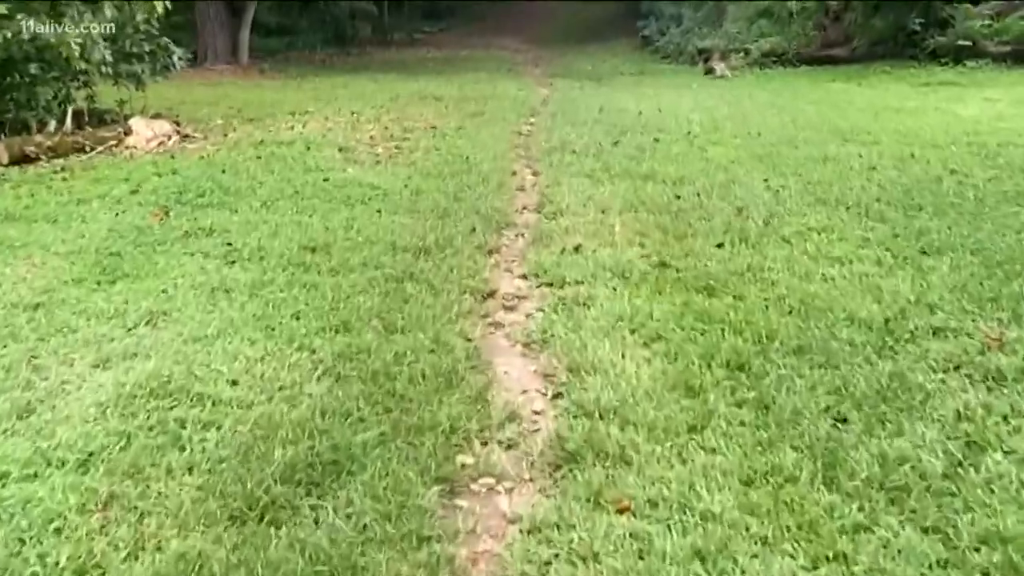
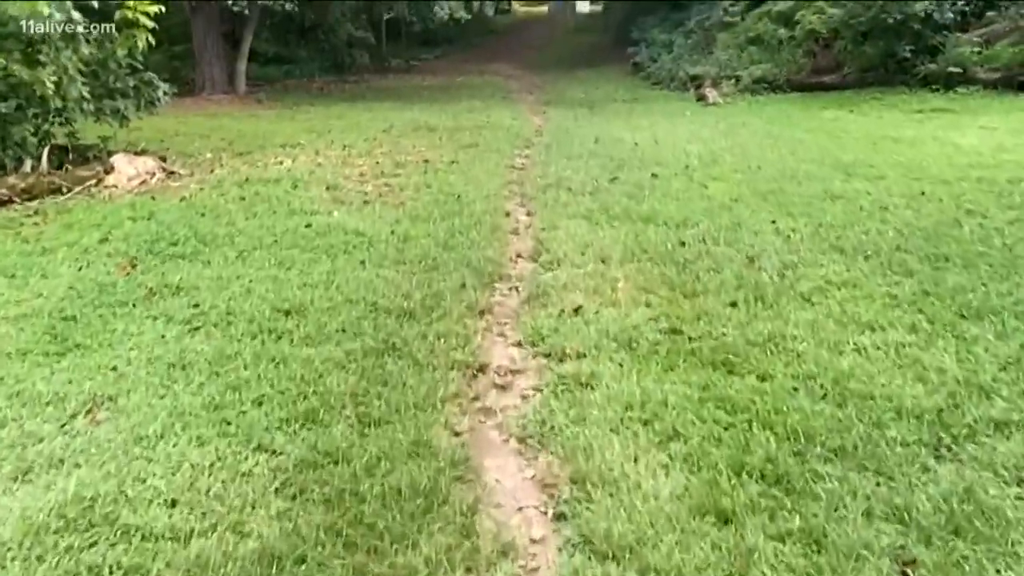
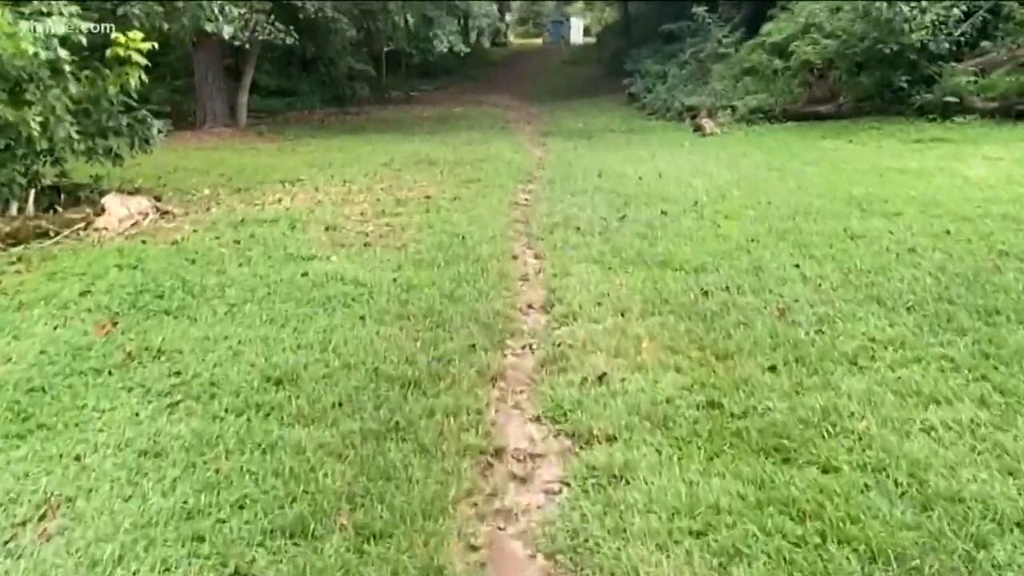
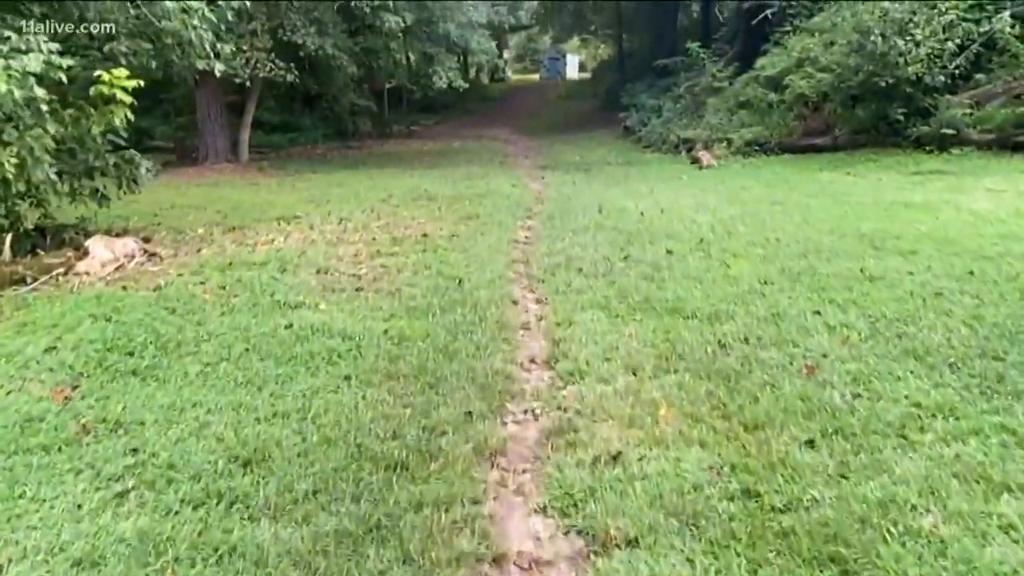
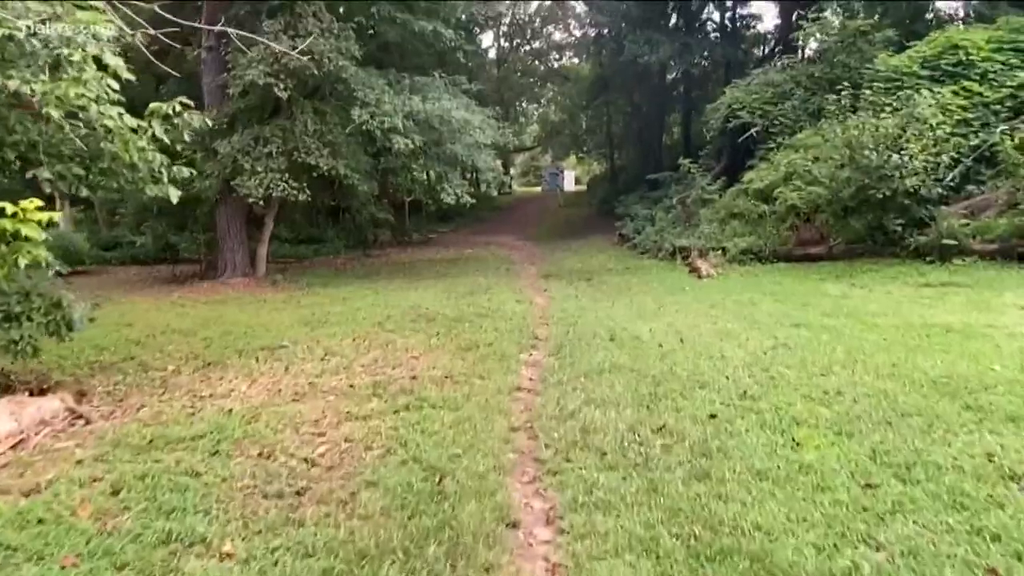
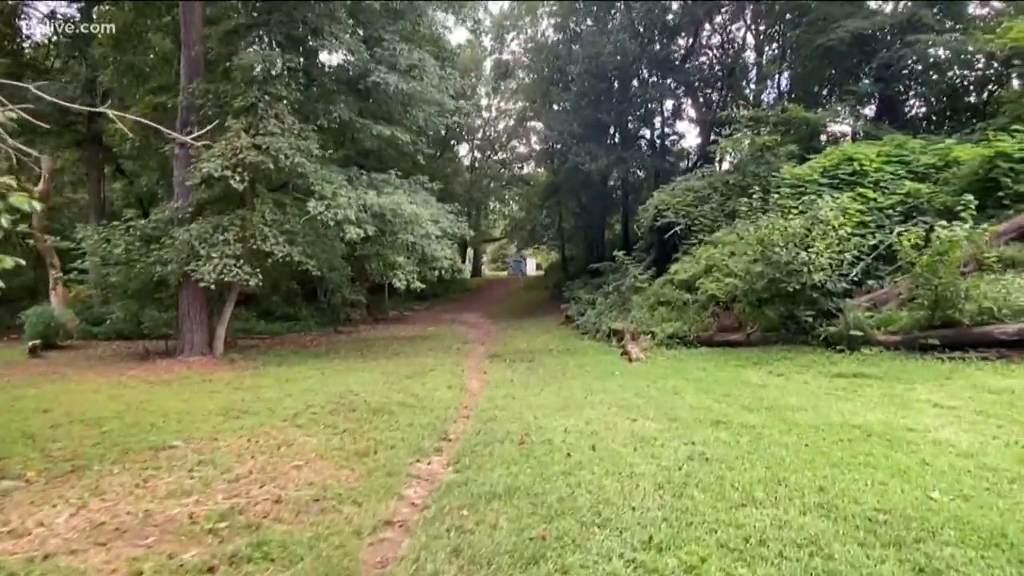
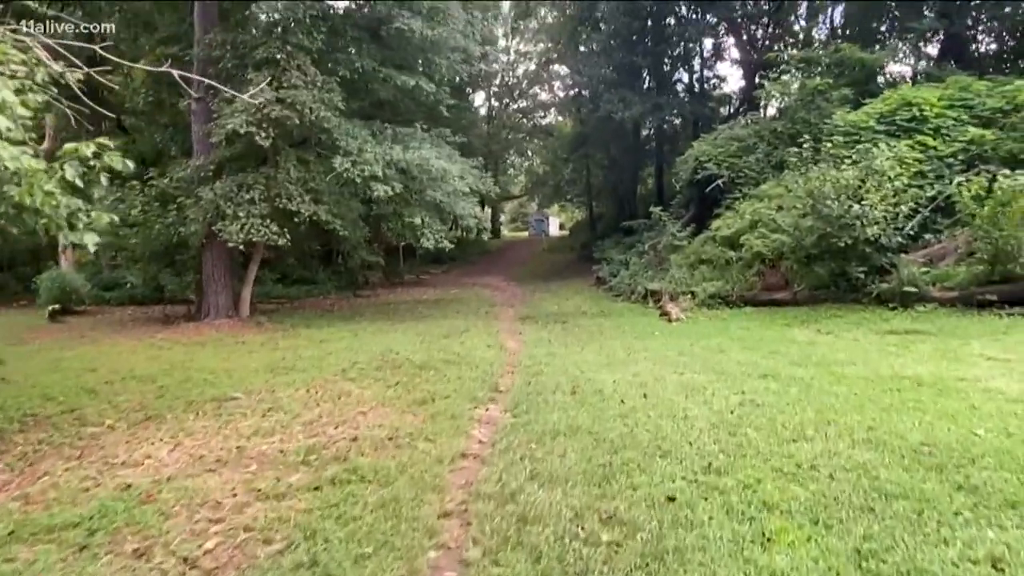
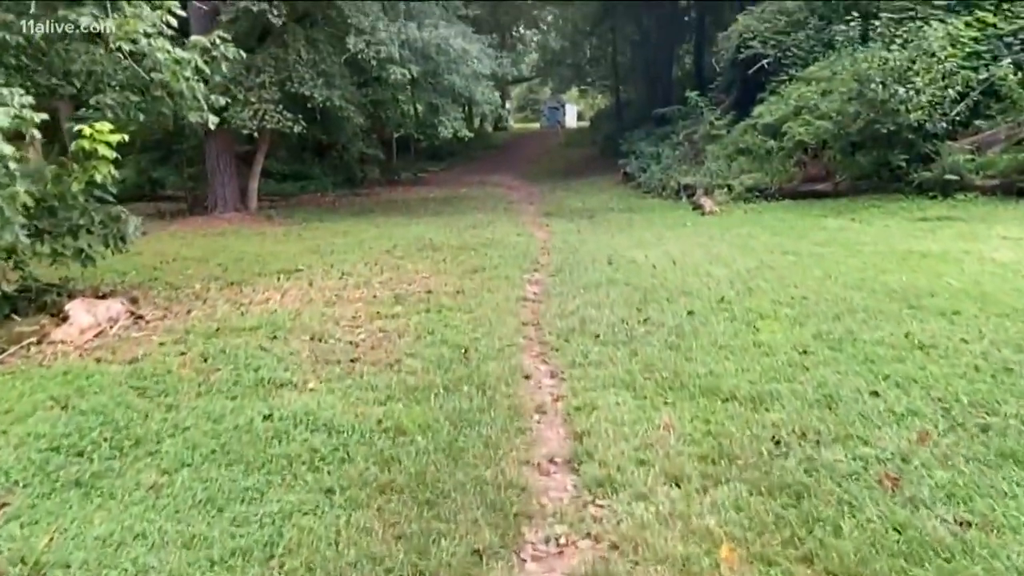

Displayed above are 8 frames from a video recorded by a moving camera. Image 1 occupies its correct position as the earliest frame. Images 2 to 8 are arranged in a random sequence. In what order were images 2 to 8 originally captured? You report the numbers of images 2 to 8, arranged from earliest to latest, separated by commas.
2, 3, 4, 8, 5, 7, 6
